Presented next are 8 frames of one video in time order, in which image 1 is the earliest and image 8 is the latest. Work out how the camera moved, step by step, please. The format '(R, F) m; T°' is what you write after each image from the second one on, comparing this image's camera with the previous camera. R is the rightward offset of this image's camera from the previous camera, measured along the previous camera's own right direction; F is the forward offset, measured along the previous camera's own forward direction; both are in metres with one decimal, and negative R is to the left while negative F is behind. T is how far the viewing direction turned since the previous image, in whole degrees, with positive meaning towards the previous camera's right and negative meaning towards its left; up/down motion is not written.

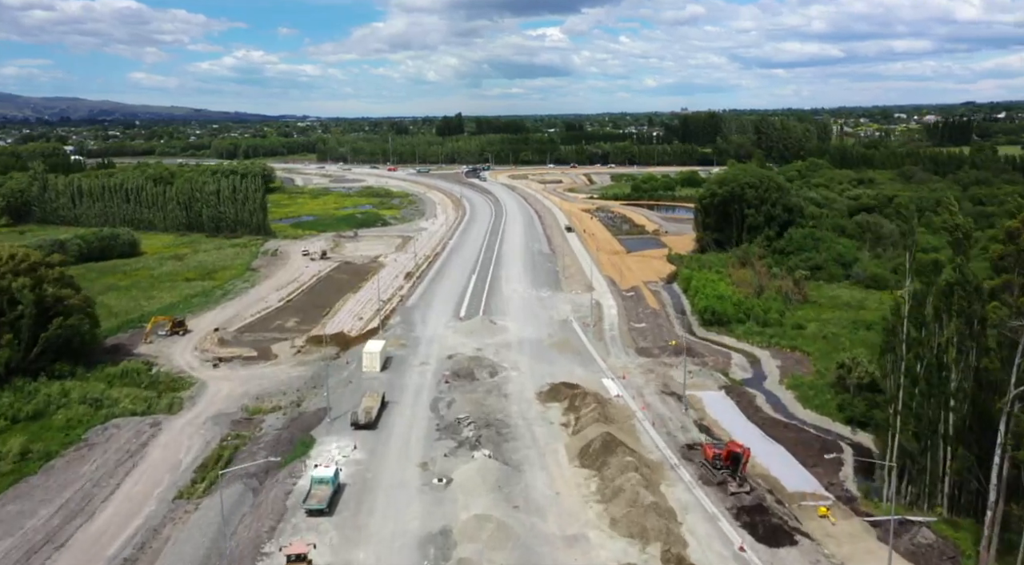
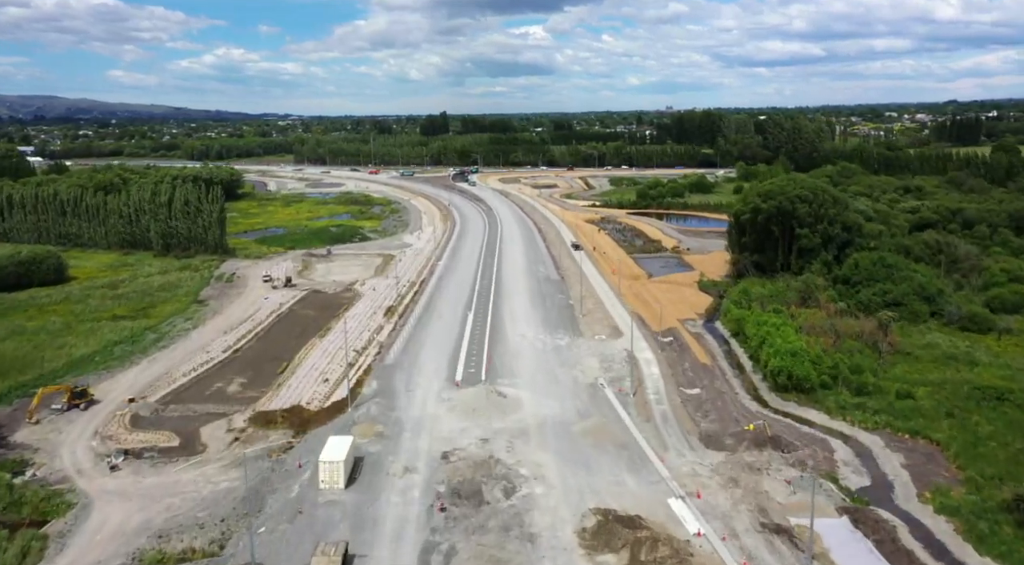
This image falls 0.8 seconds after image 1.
(-1.1, +8.6) m; +1°
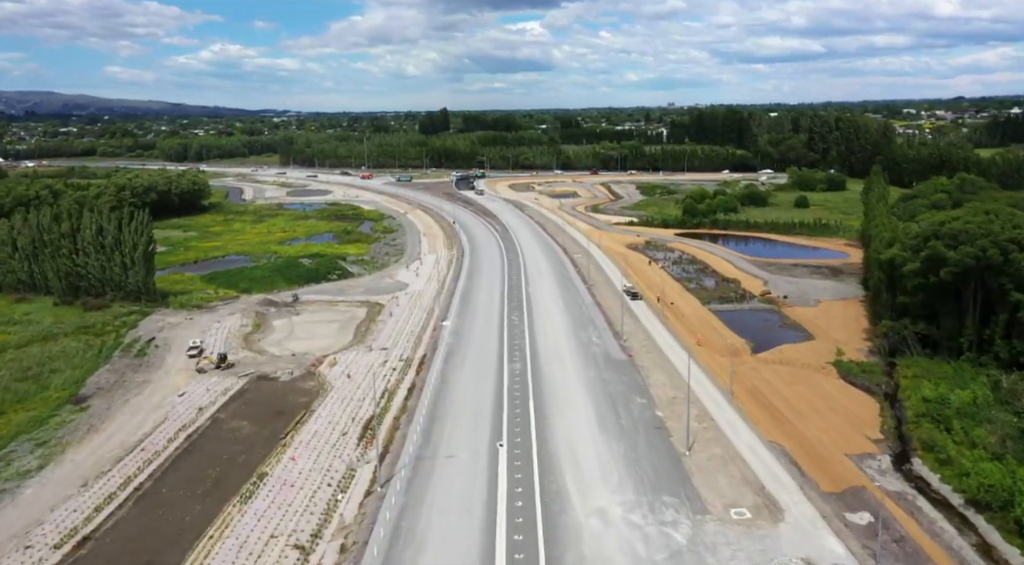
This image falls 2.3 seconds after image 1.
(-1.9, +14.9) m; 0°
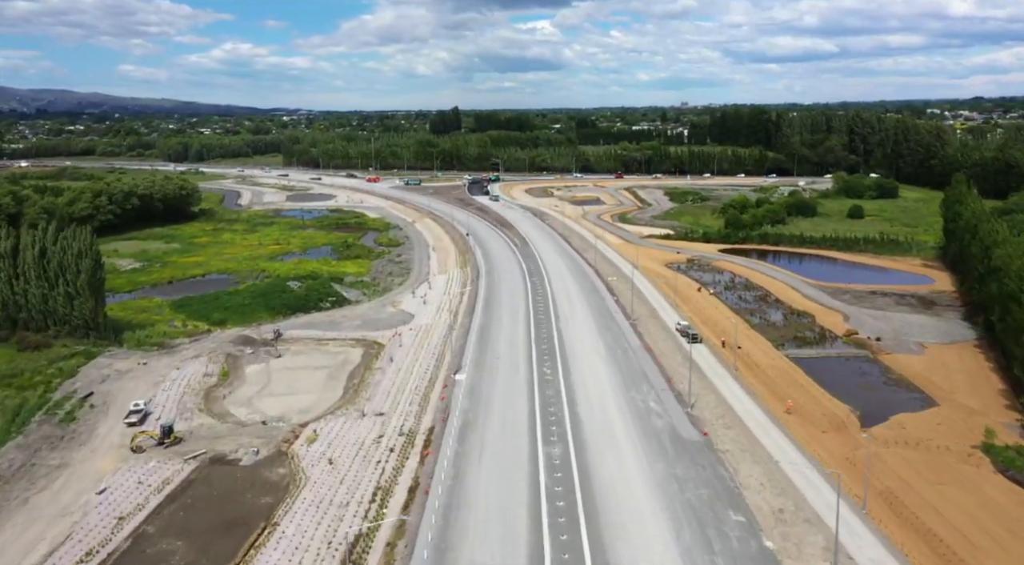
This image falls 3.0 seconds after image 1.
(-0.9, +7.5) m; -1°
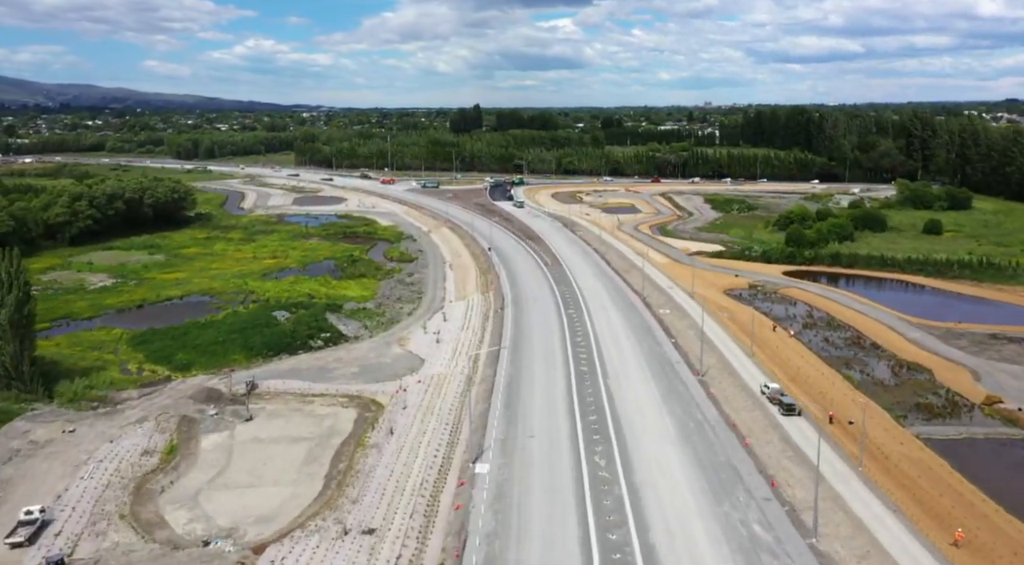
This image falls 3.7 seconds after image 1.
(-0.8, +7.6) m; -1°
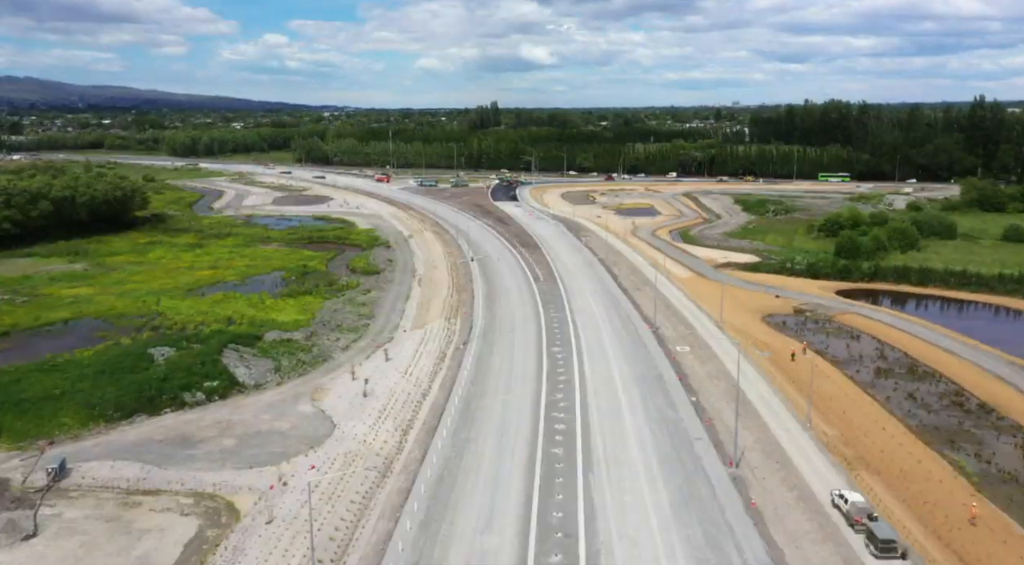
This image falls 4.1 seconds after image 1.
(+2.4, +9.5) m; -2°
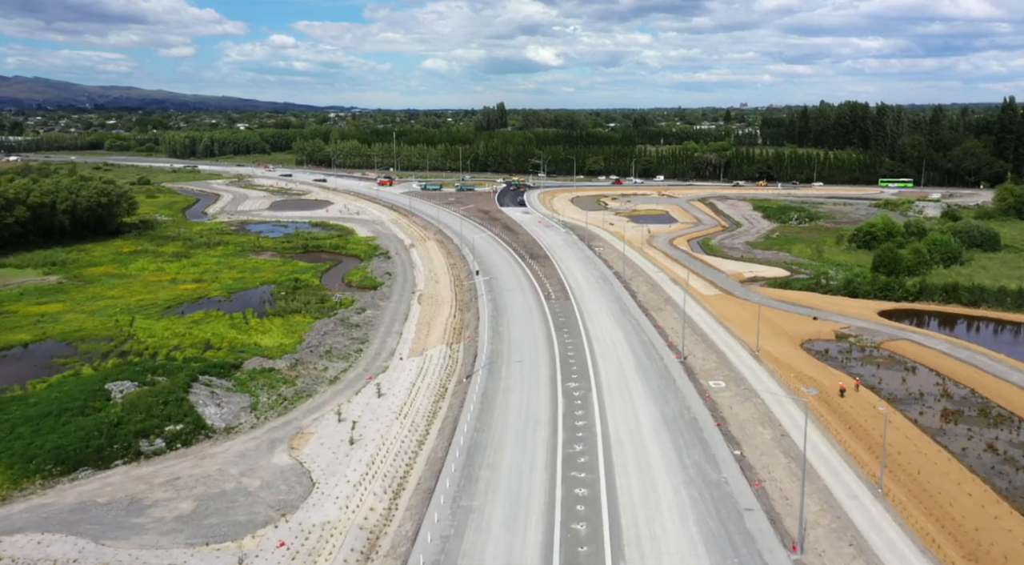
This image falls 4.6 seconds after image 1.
(-0.2, +3.4) m; 0°
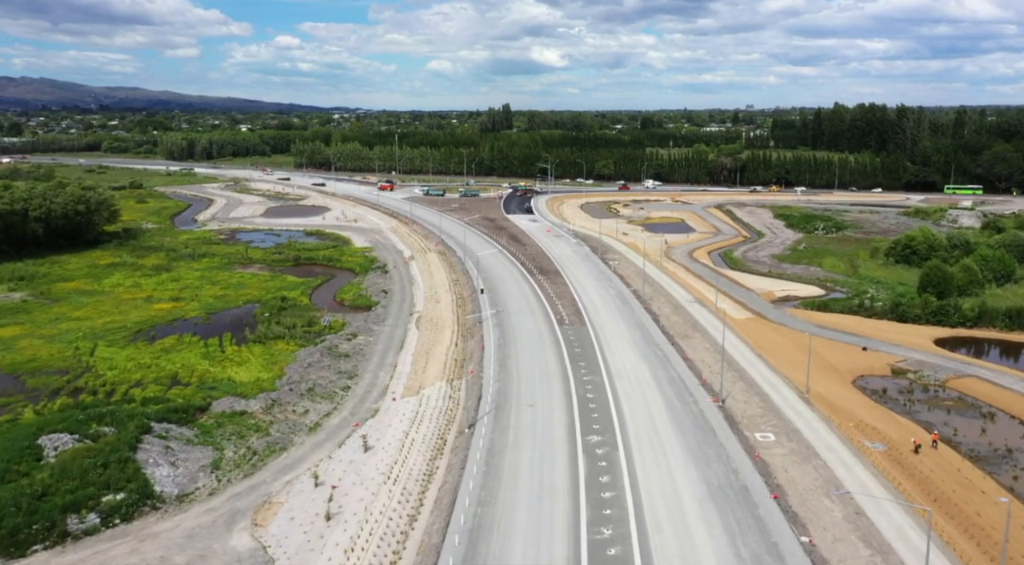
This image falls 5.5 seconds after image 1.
(-0.2, +3.8) m; 0°
